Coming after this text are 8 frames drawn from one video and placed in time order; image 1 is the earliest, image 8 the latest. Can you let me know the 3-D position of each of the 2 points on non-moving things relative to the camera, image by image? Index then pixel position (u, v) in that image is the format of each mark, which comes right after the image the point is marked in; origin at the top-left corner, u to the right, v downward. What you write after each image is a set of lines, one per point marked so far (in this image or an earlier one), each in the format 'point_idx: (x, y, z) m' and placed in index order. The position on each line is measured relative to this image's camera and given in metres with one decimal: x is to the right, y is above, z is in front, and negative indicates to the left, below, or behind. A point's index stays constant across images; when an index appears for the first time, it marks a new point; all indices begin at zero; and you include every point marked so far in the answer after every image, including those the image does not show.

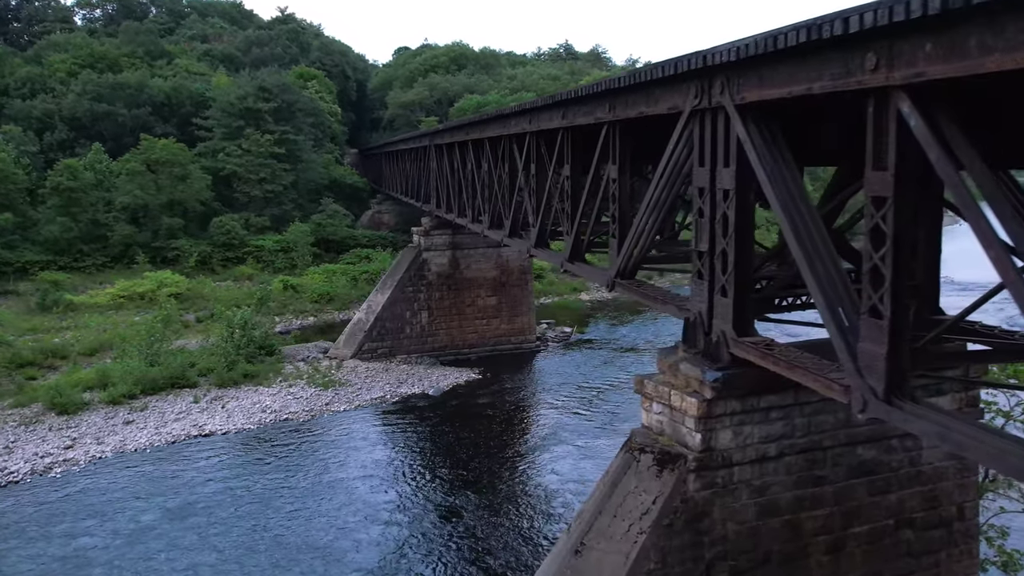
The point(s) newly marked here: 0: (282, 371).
0: (-5.9, -2.2, +18.6) m
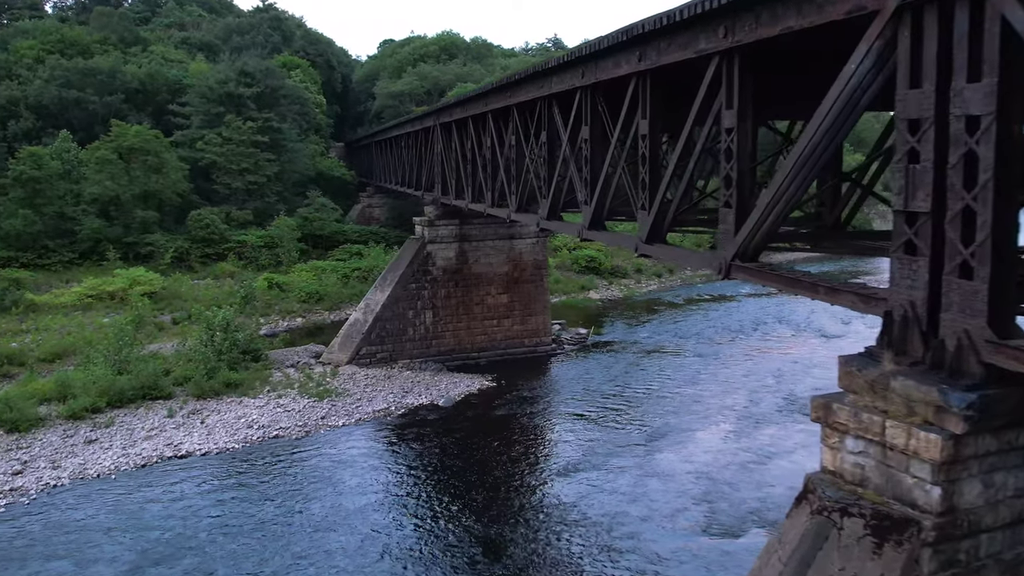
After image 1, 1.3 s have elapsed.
0: (-5.5, -2.1, +16.4) m
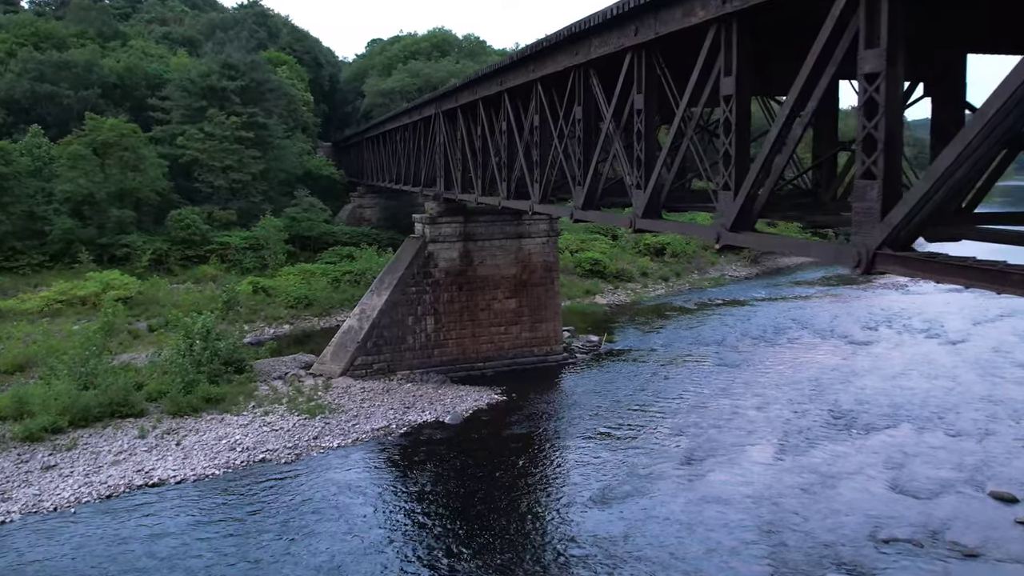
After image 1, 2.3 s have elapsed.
0: (-5.2, -2.2, +14.7) m
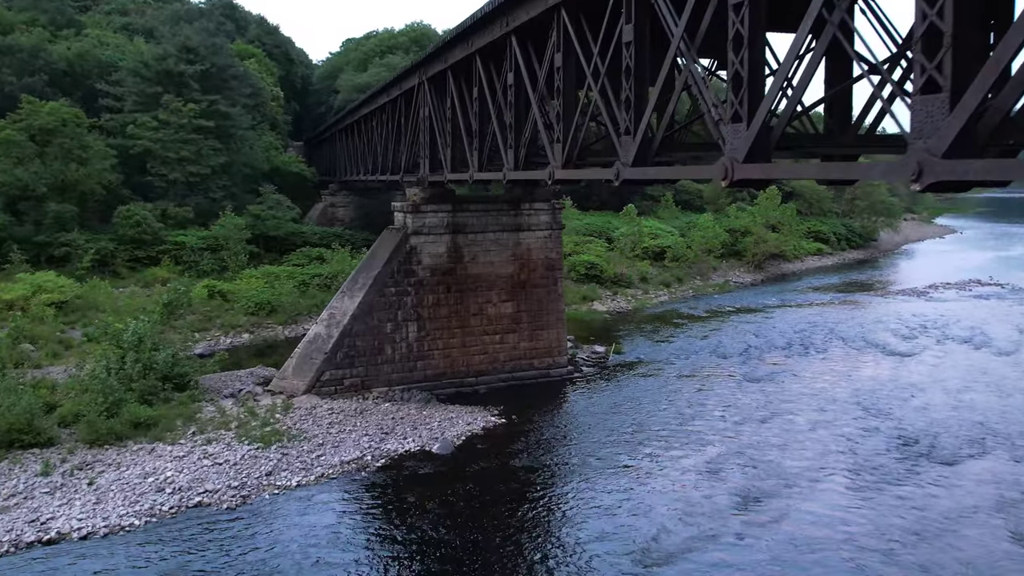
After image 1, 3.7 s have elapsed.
0: (-5.2, -2.1, +12.0) m
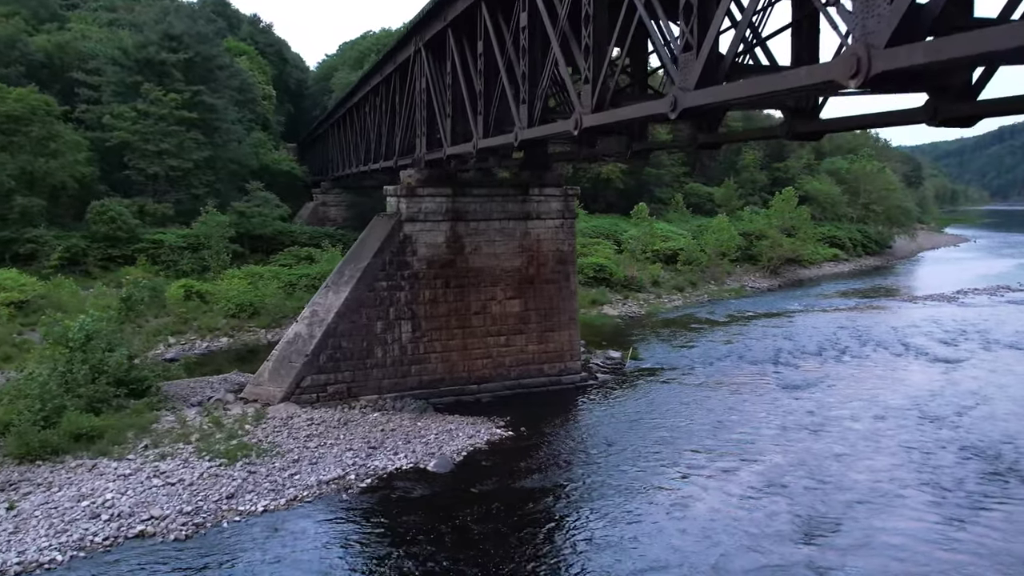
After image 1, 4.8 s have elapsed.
0: (-5.1, -2.0, +10.2) m
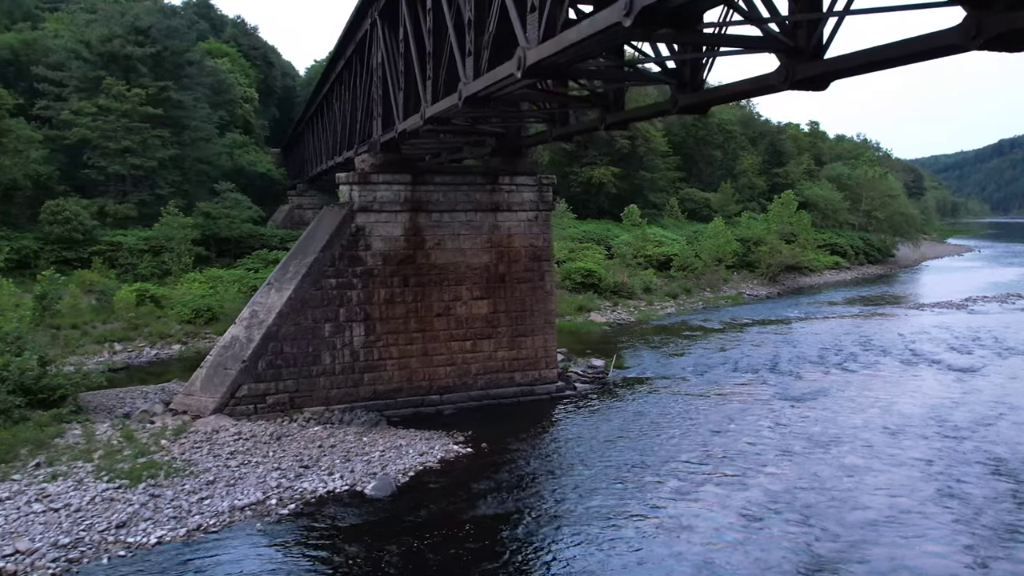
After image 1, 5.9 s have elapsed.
0: (-5.6, -1.9, +8.9) m
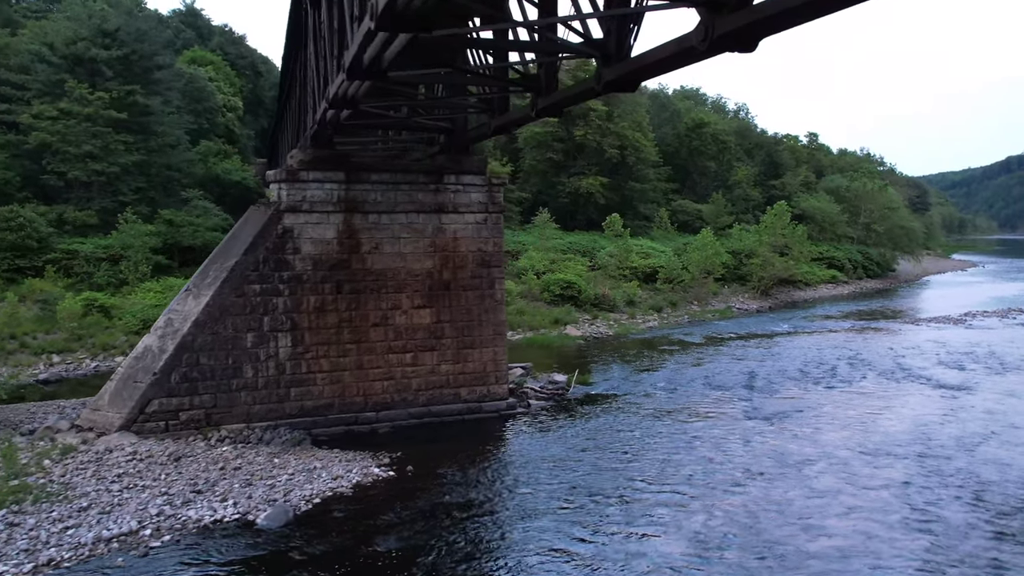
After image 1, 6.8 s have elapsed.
0: (-6.5, -1.9, +8.0) m
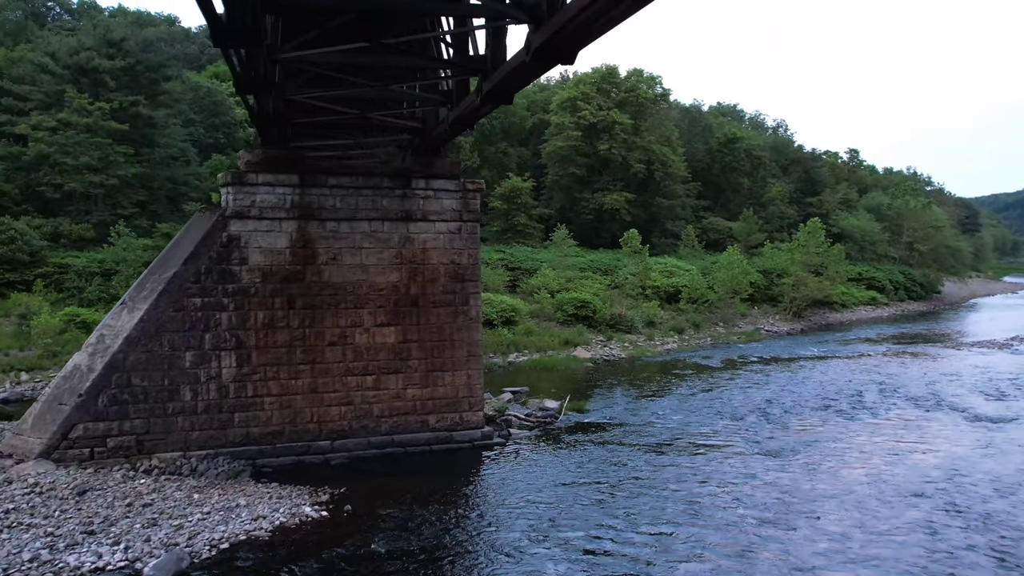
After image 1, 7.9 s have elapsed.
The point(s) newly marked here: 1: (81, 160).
0: (-7.0, -2.0, +7.1) m
1: (-12.1, +3.5, +20.5) m
